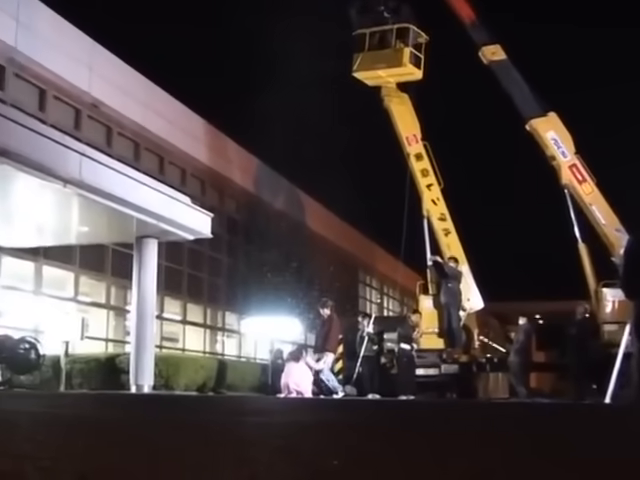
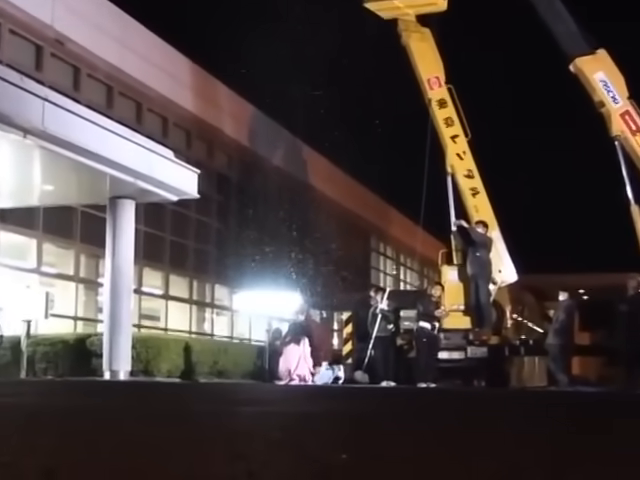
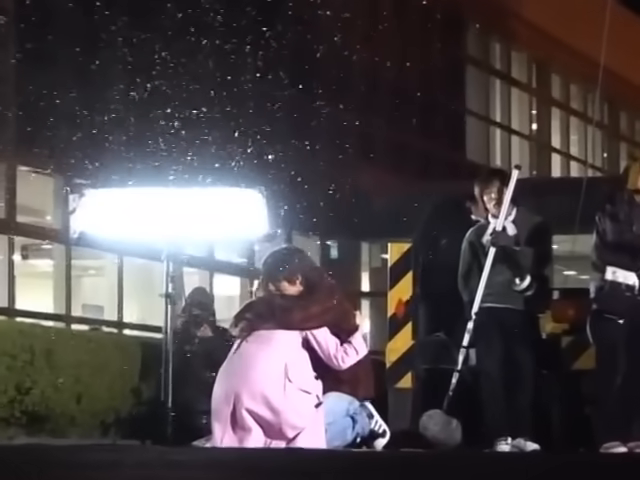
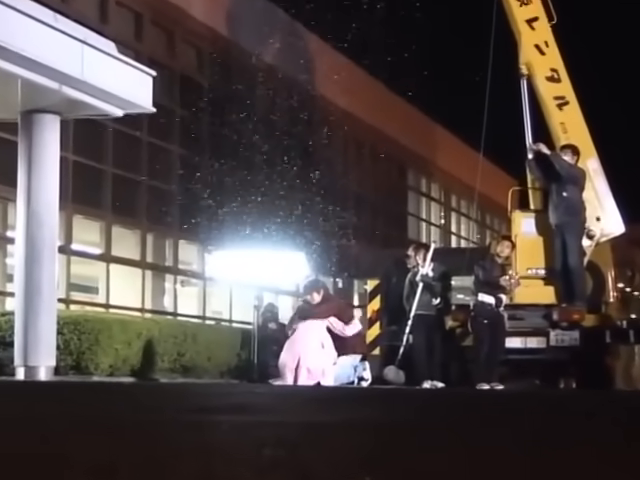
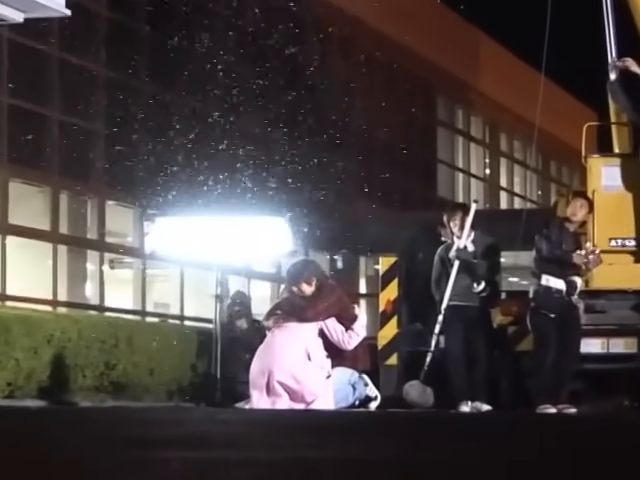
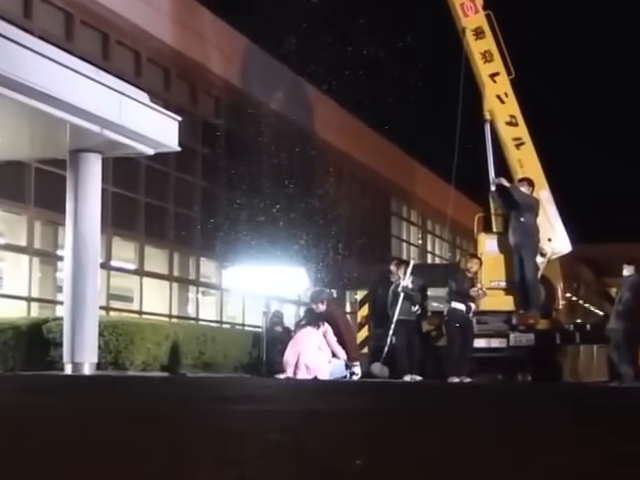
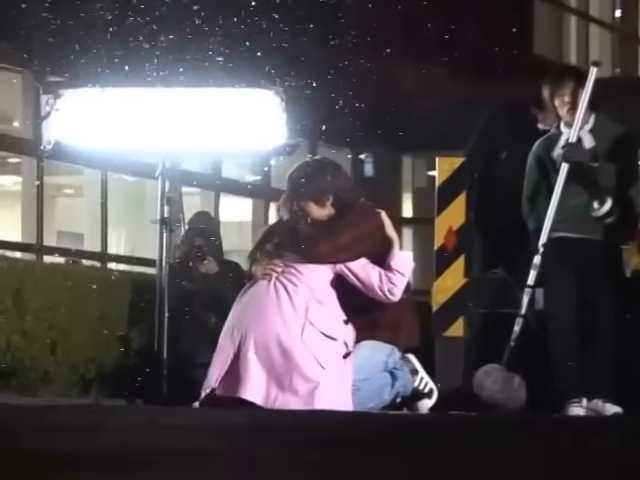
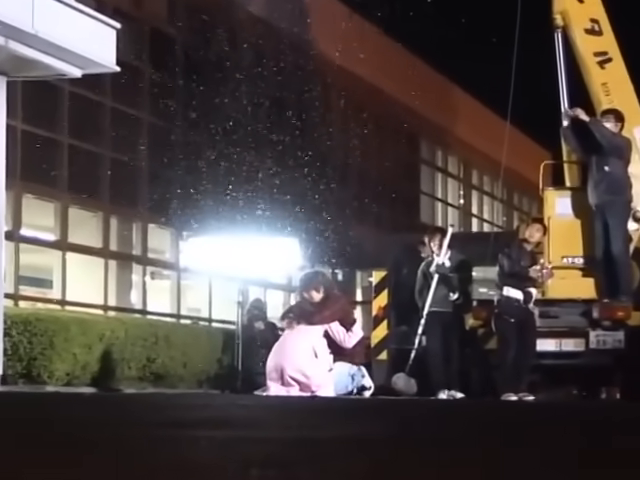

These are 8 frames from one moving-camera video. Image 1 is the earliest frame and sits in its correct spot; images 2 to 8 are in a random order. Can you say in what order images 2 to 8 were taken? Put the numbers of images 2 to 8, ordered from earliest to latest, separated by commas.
2, 6, 4, 8, 5, 3, 7
